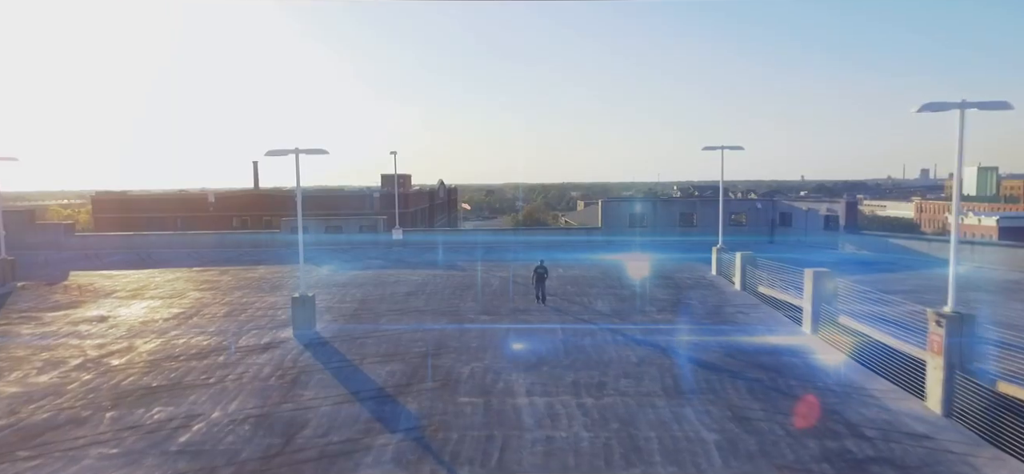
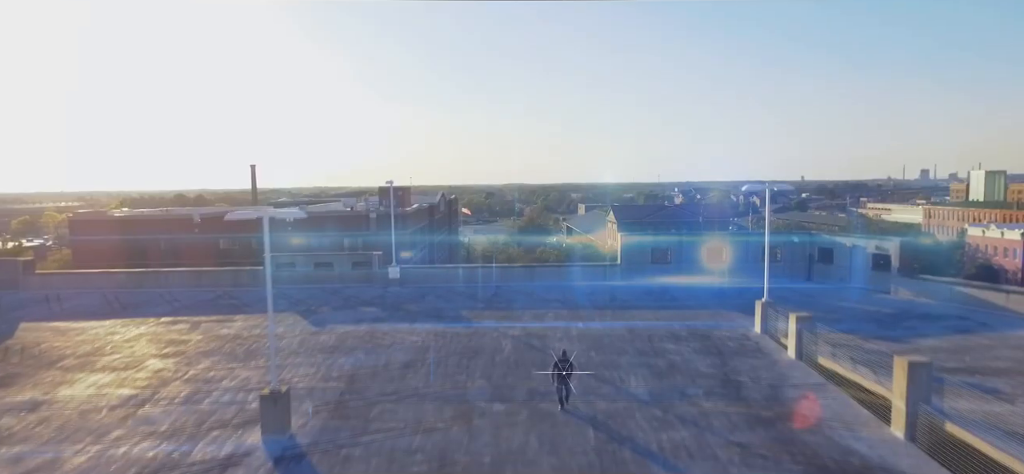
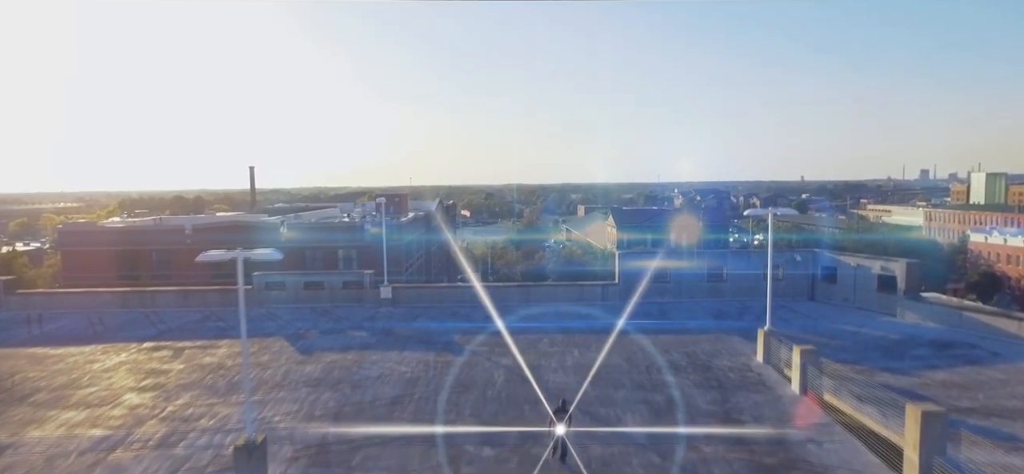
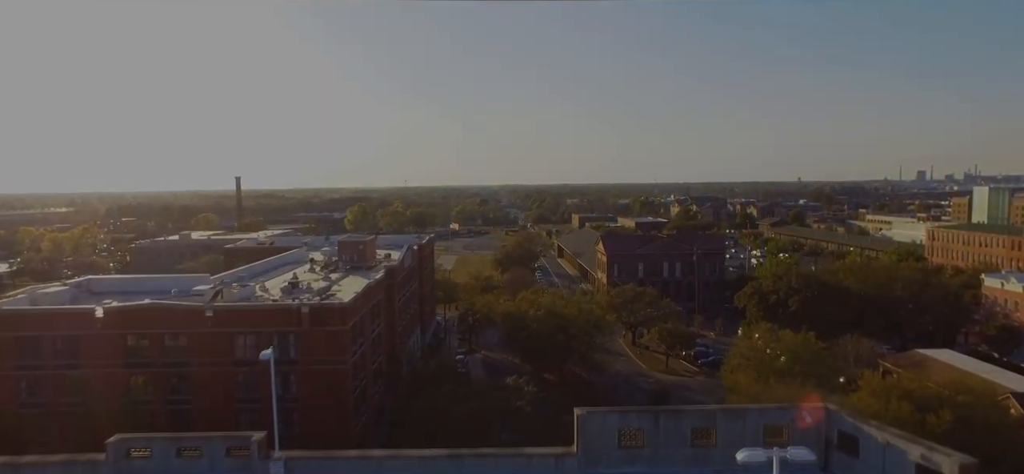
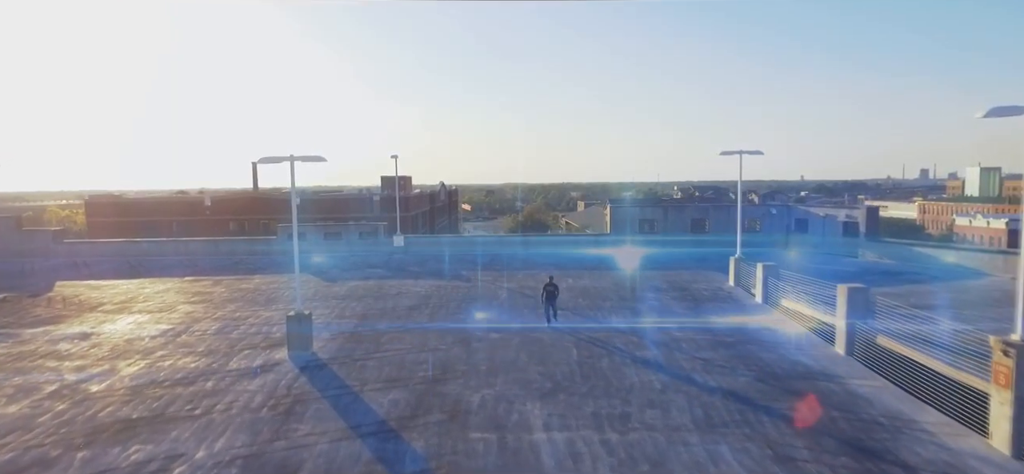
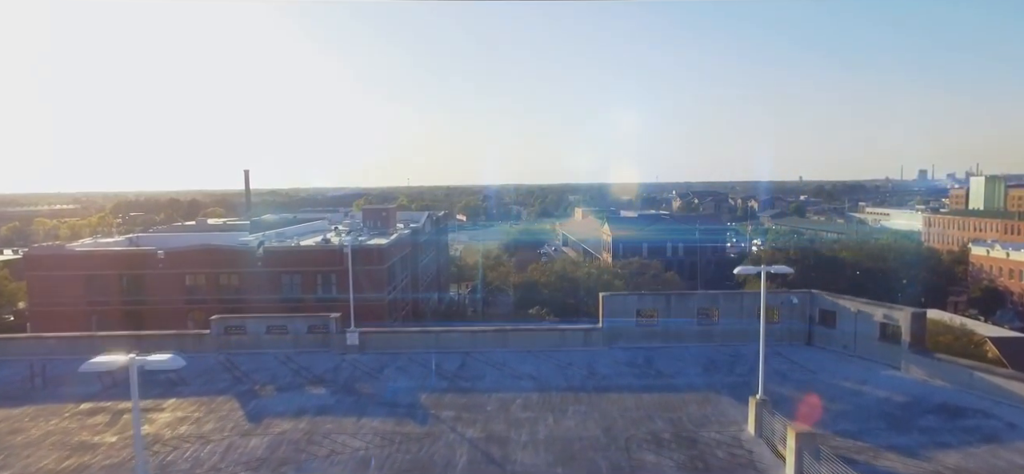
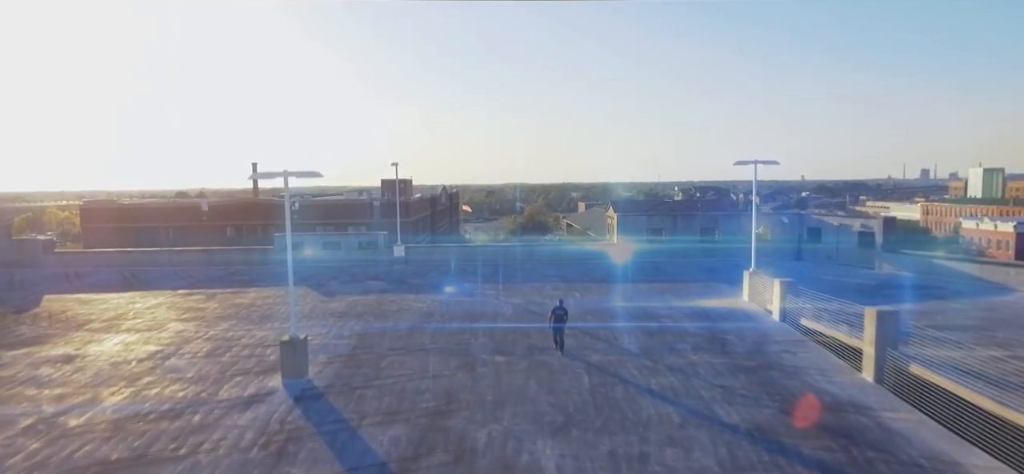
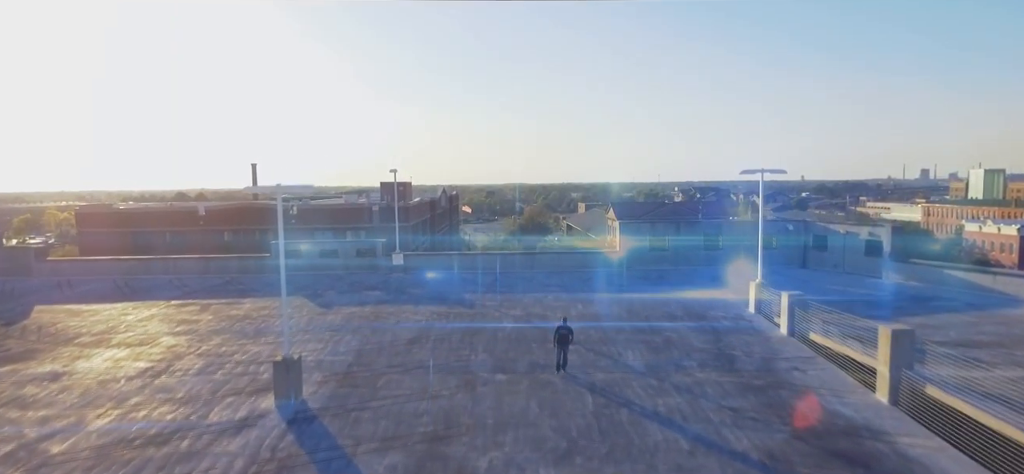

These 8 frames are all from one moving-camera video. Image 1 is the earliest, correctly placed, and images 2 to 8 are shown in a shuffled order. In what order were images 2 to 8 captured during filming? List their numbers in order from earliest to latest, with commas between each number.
5, 7, 8, 2, 3, 6, 4
